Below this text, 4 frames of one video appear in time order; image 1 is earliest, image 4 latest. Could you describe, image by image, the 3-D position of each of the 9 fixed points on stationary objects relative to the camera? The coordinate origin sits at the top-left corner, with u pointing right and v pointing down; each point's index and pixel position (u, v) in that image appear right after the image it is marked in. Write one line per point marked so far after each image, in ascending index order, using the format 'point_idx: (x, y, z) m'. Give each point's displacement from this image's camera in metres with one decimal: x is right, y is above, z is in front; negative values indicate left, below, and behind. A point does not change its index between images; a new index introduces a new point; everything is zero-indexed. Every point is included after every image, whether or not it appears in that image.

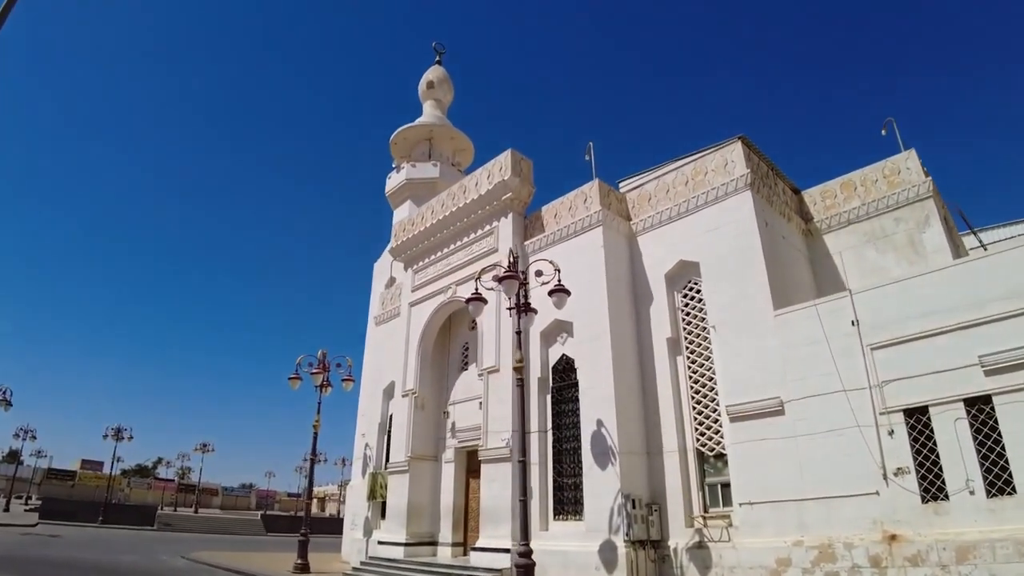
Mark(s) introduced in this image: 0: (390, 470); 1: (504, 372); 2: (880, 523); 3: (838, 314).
0: (-2.6, -3.9, +12.7) m
1: (-0.1, -1.5, +10.9) m
2: (+4.6, -2.9, +7.4) m
3: (+4.6, -0.3, +8.4) m
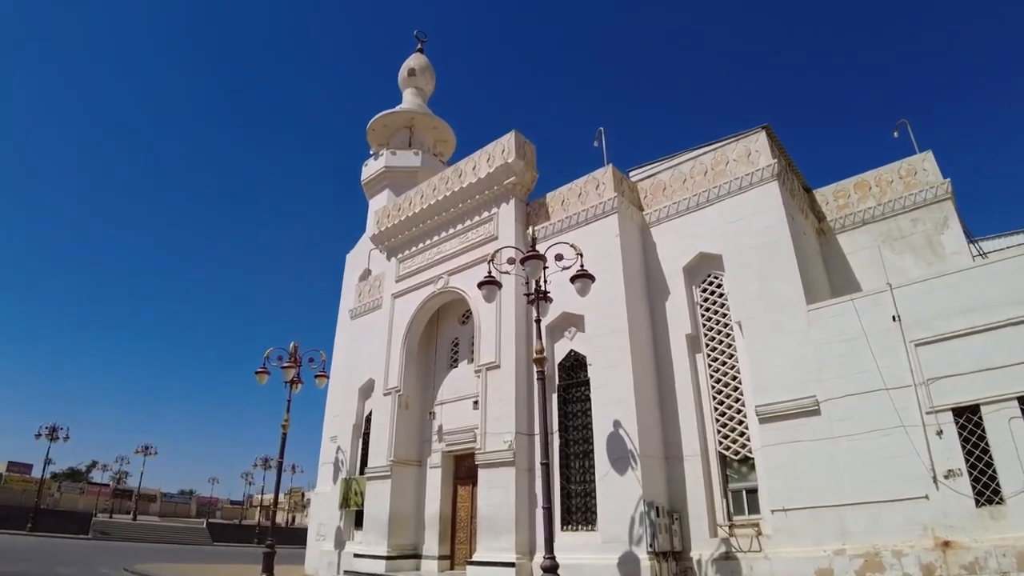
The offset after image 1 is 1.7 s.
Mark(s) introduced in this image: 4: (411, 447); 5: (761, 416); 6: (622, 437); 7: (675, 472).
0: (-2.8, -3.6, +11.6) m
1: (-0.1, -1.3, +10.0) m
2: (+4.8, -2.8, +6.9) m
3: (+4.9, -0.3, +8.0) m
4: (-2.0, -3.1, +11.6) m
5: (+3.5, -1.8, +8.3) m
6: (+1.6, -2.1, +8.5) m
7: (+2.4, -2.7, +8.9) m
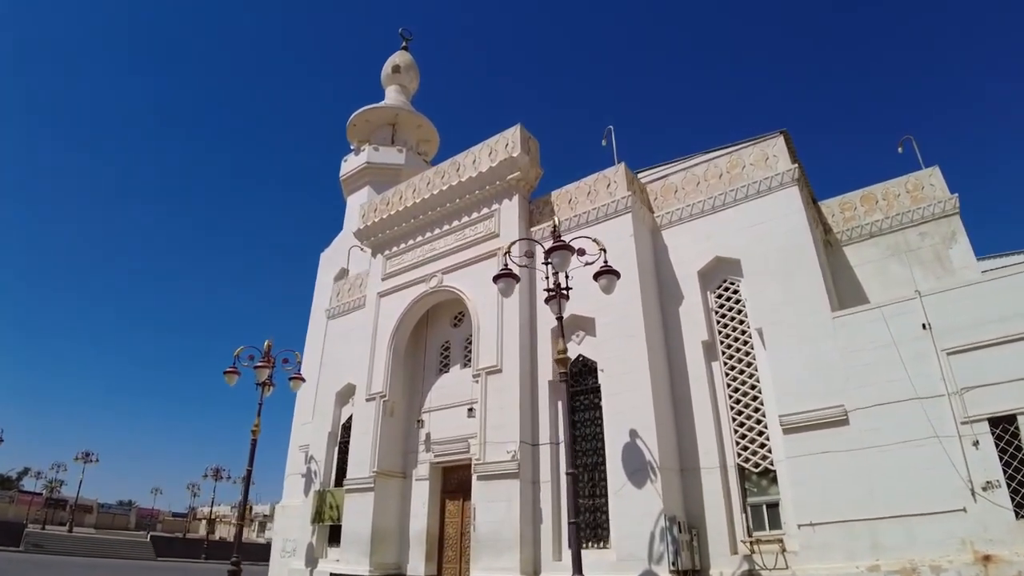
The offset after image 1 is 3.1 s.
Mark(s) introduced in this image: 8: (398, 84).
0: (-2.9, -3.6, +10.6) m
1: (0.0, -1.3, +9.4) m
2: (+5.1, -2.9, +6.6) m
3: (+5.1, -0.4, +7.7) m
4: (-2.1, -3.0, +10.7) m
5: (+3.6, -1.8, +7.9) m
6: (+1.7, -2.1, +8.0) m
7: (+2.5, -2.8, +8.4) m
8: (-3.7, +6.7, +19.6) m
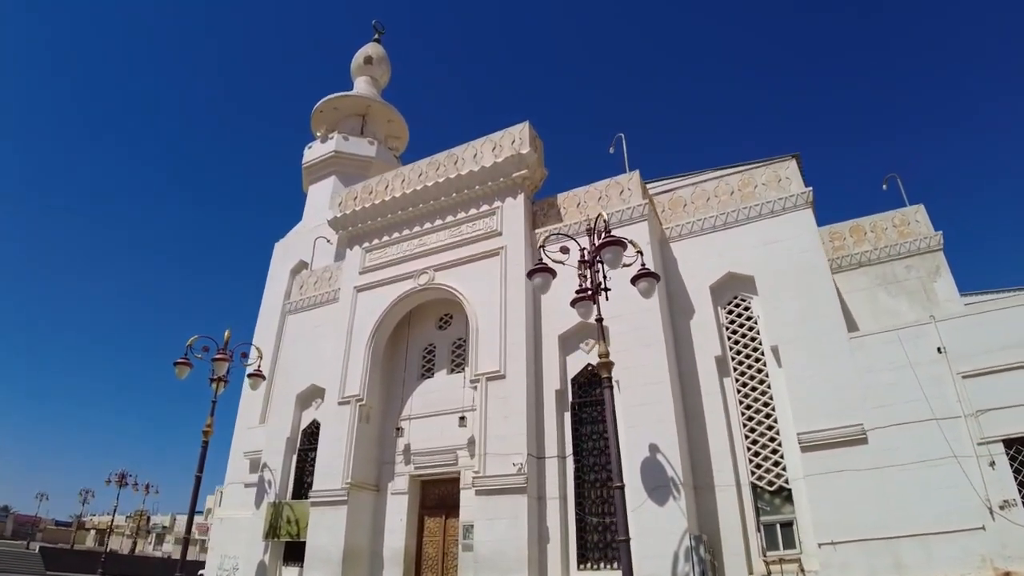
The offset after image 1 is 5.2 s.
0: (-3.2, -3.4, +9.5) m
1: (0.0, -1.3, +8.7) m
2: (+5.3, -3.2, +6.7) m
3: (+5.4, -0.7, +7.8) m
4: (-2.3, -2.9, +9.8) m
5: (+3.8, -2.1, +7.8) m
6: (+1.9, -2.2, +7.6) m
7: (+2.6, -2.9, +8.1) m
8: (-4.5, +6.6, +18.7) m
